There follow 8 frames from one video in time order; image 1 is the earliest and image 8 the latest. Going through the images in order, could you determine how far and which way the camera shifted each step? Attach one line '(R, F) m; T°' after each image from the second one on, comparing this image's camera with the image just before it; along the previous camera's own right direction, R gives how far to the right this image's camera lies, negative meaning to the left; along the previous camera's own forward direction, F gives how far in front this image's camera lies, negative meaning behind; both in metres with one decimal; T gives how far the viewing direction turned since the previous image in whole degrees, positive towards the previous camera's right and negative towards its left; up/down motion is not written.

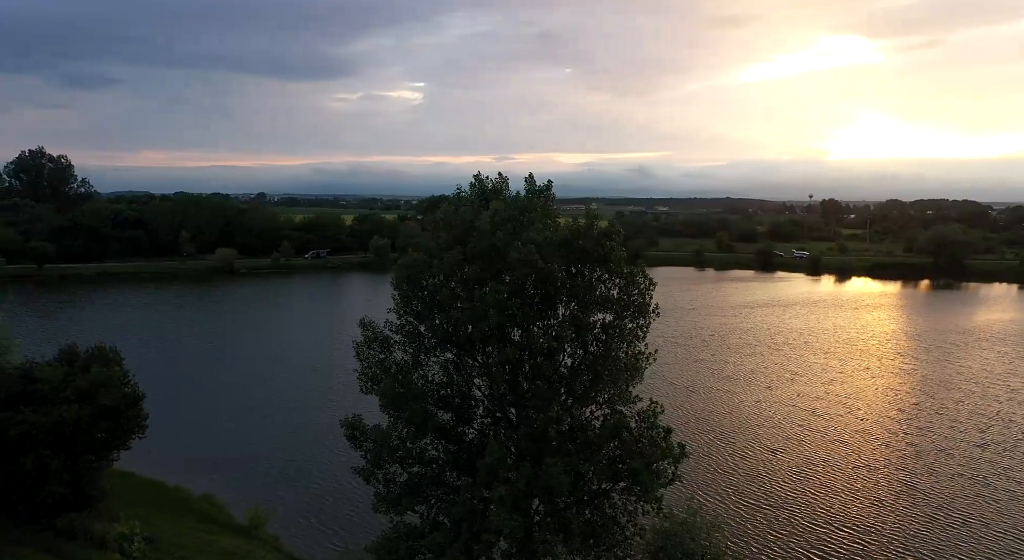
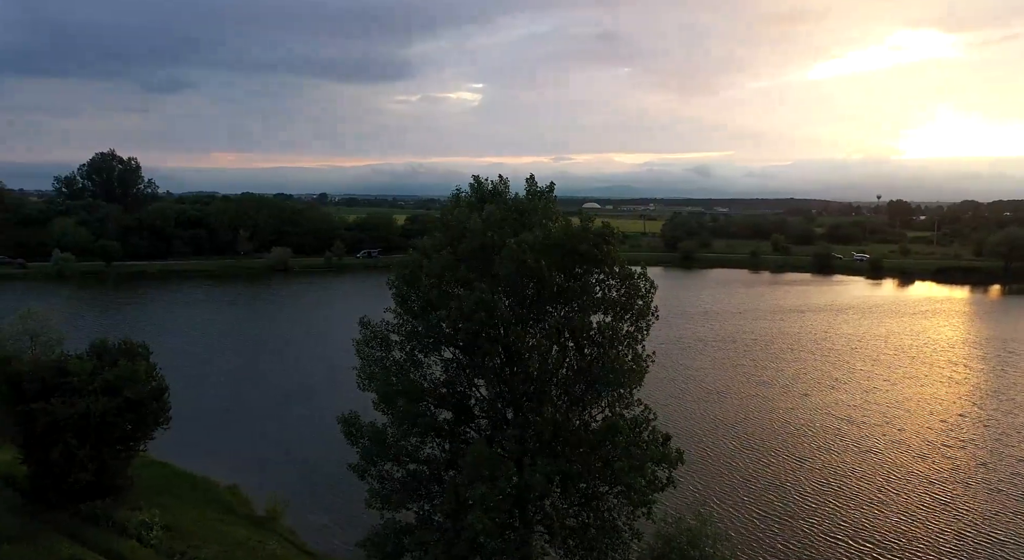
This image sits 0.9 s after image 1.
(+1.8, 0.0) m; -5°
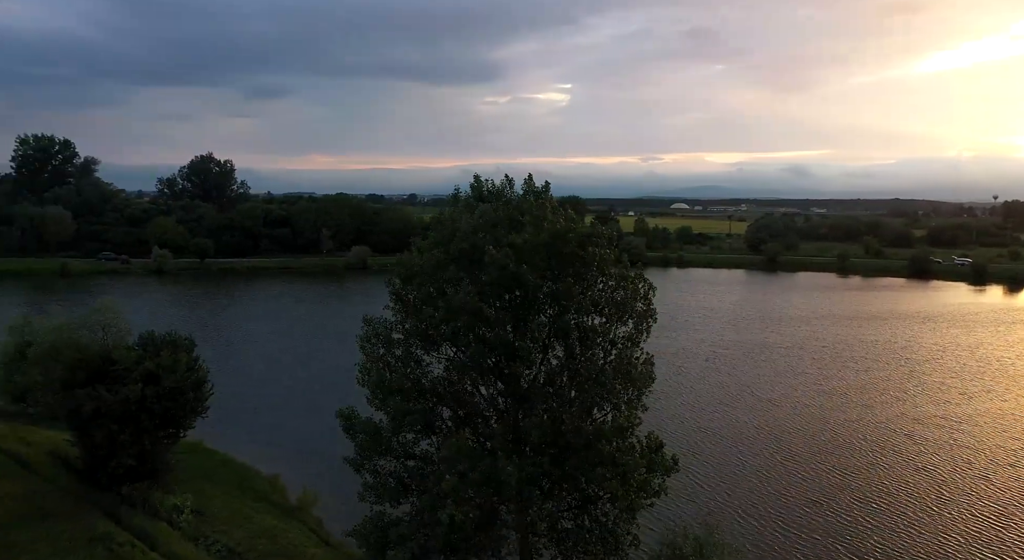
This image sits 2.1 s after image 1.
(+2.7, +0.2) m; -7°
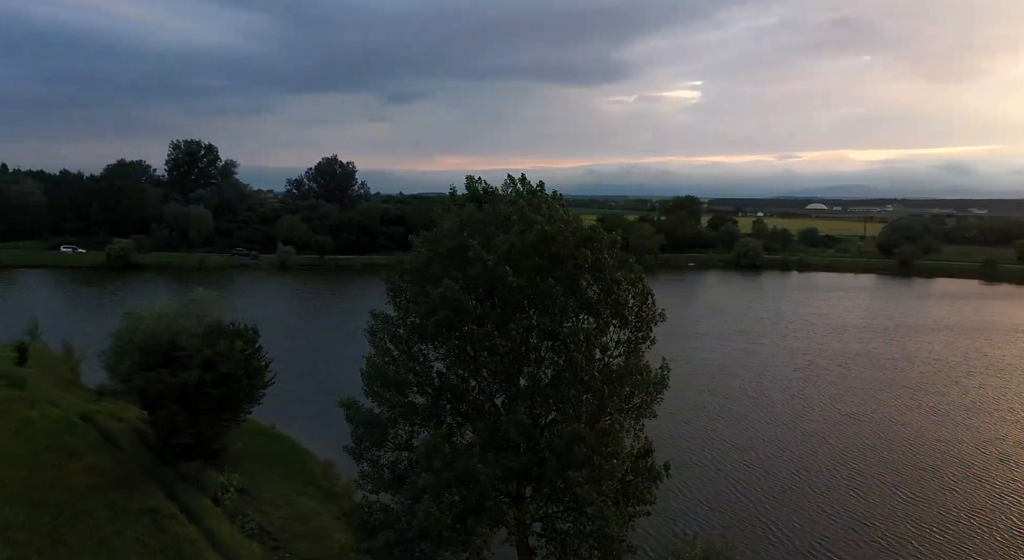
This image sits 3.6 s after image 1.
(+3.9, +0.5) m; -11°
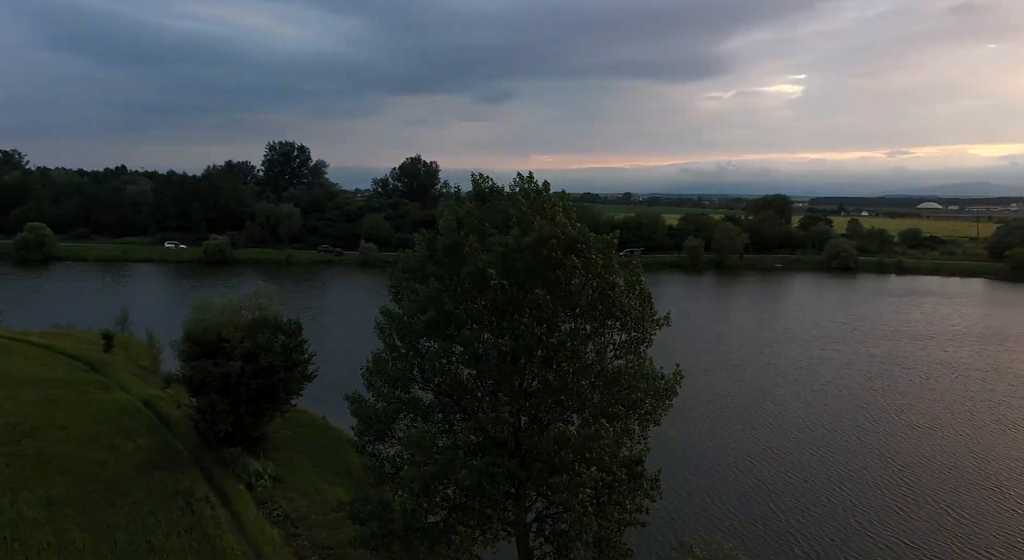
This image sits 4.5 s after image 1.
(+2.8, +0.4) m; -8°
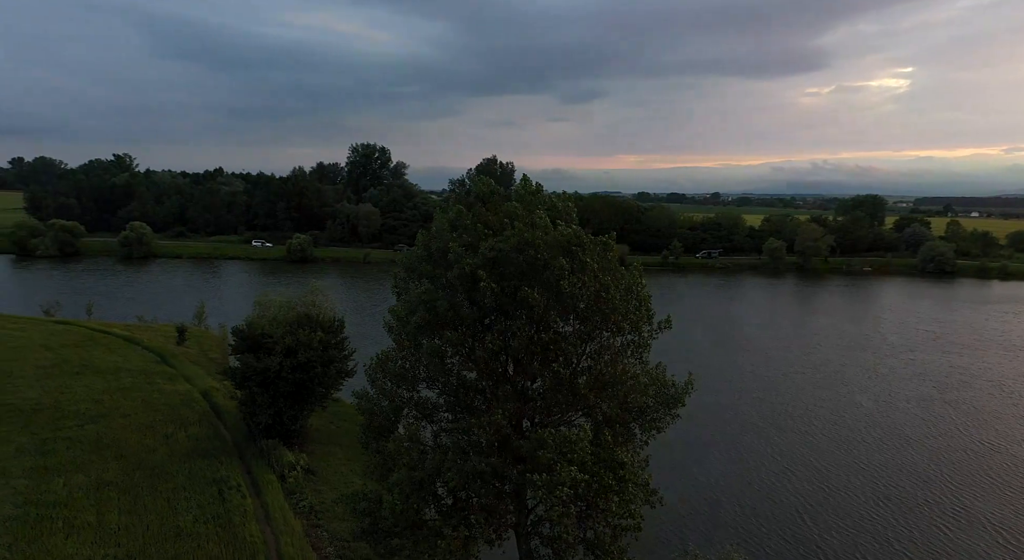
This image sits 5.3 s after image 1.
(+2.6, +0.3) m; -7°
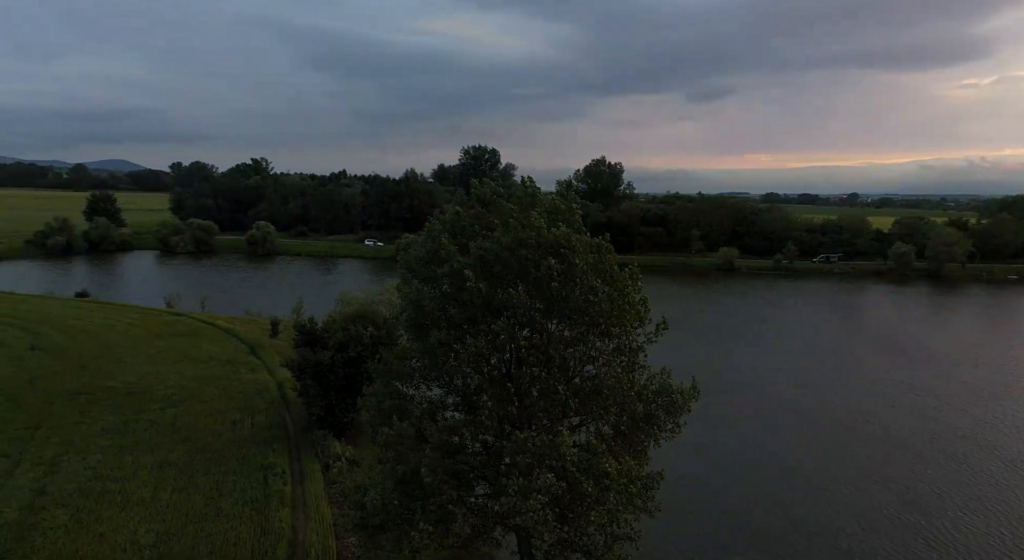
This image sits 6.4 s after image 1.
(+3.7, +0.7) m; -10°
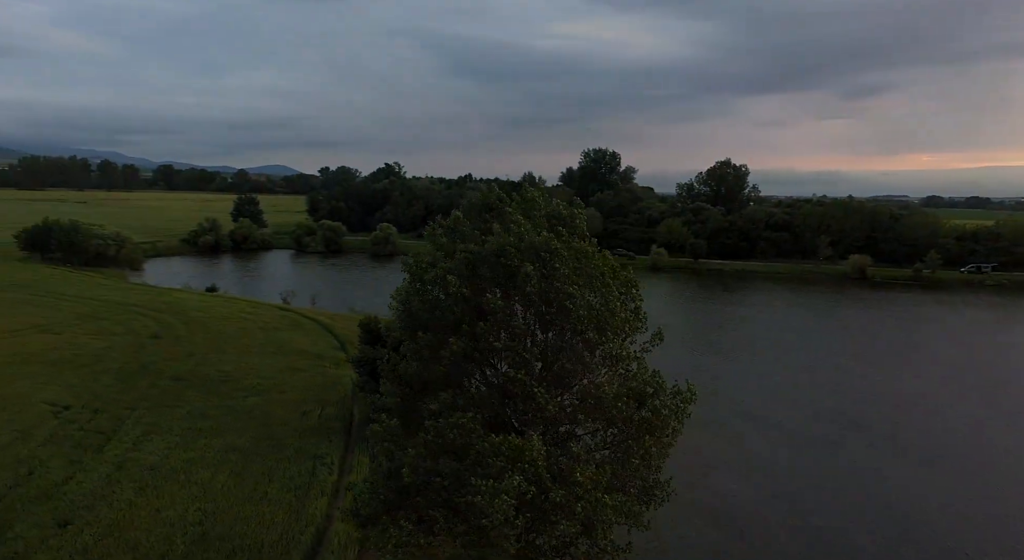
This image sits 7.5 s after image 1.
(+4.0, +1.0) m; -11°
